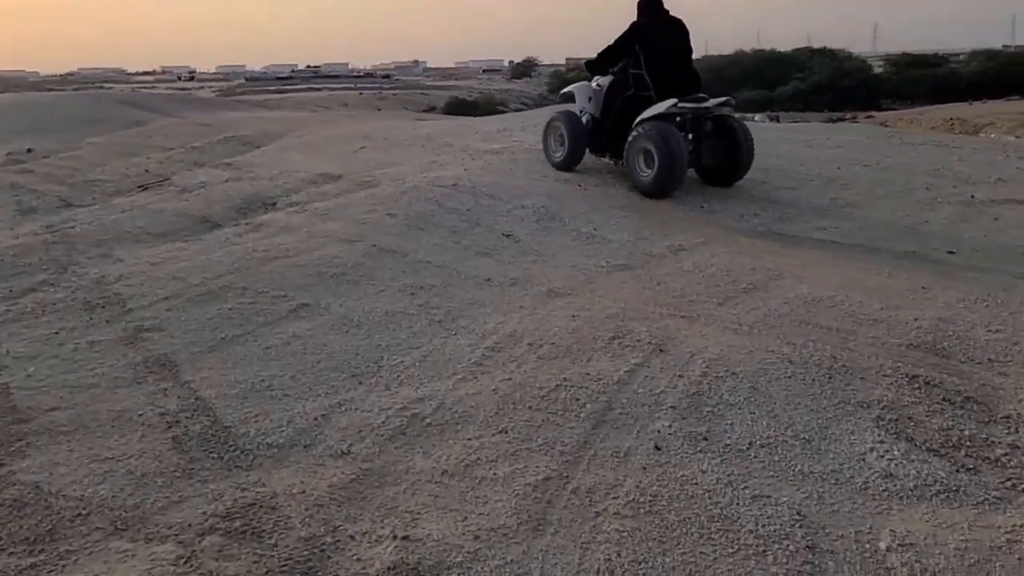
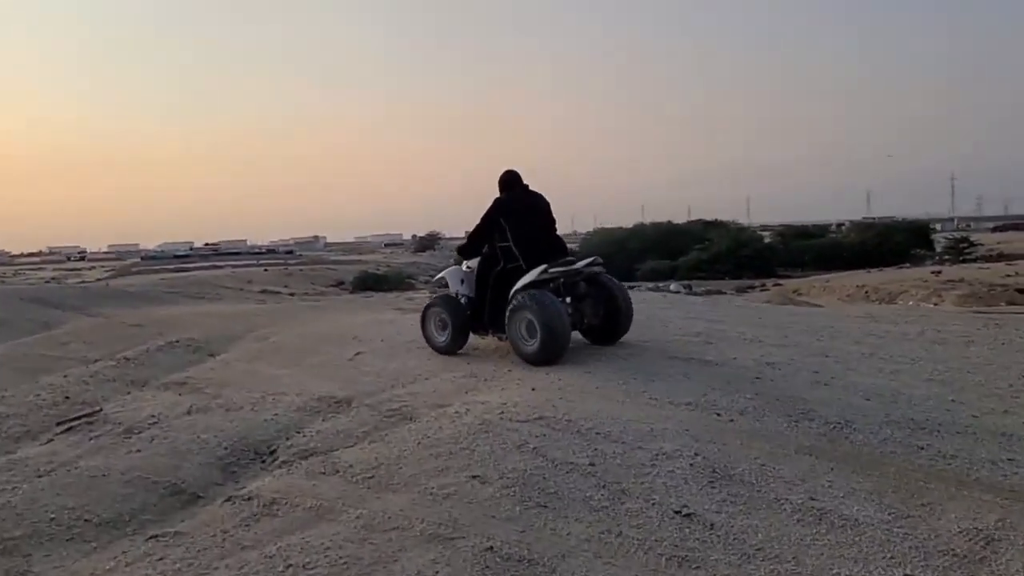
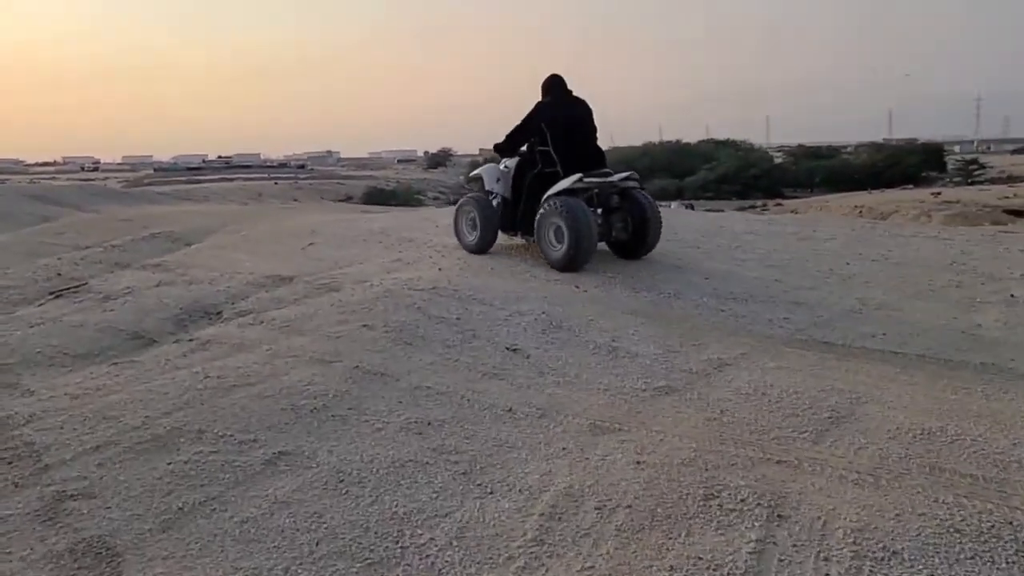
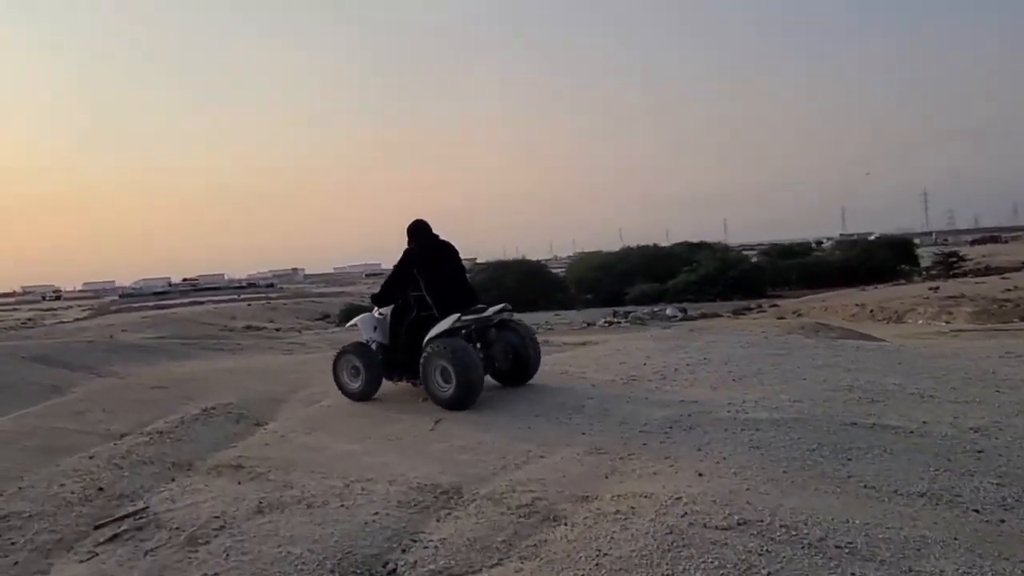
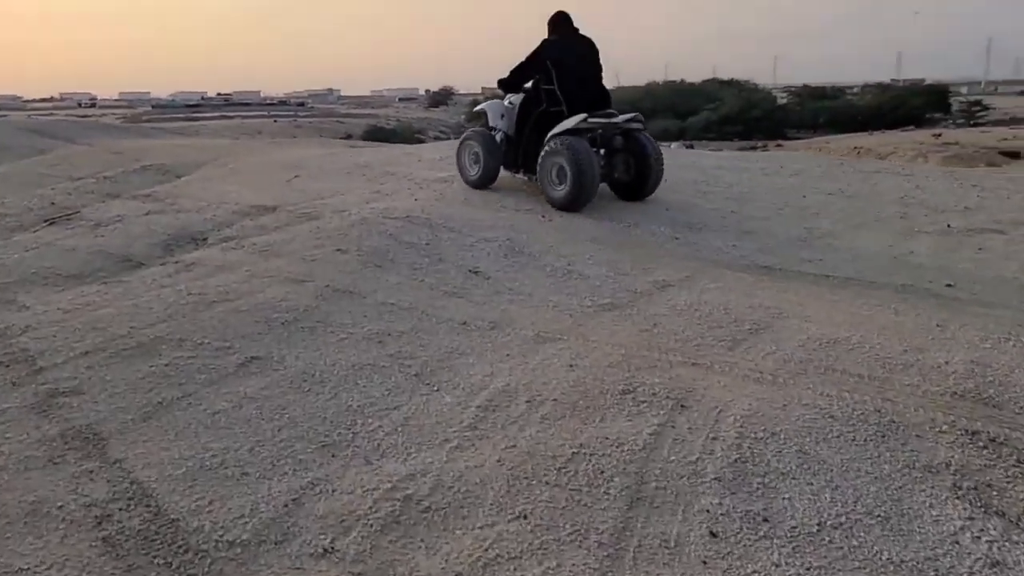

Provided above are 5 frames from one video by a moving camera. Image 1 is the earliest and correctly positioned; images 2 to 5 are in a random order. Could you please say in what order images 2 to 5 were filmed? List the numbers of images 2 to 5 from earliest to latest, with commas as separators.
5, 3, 2, 4
